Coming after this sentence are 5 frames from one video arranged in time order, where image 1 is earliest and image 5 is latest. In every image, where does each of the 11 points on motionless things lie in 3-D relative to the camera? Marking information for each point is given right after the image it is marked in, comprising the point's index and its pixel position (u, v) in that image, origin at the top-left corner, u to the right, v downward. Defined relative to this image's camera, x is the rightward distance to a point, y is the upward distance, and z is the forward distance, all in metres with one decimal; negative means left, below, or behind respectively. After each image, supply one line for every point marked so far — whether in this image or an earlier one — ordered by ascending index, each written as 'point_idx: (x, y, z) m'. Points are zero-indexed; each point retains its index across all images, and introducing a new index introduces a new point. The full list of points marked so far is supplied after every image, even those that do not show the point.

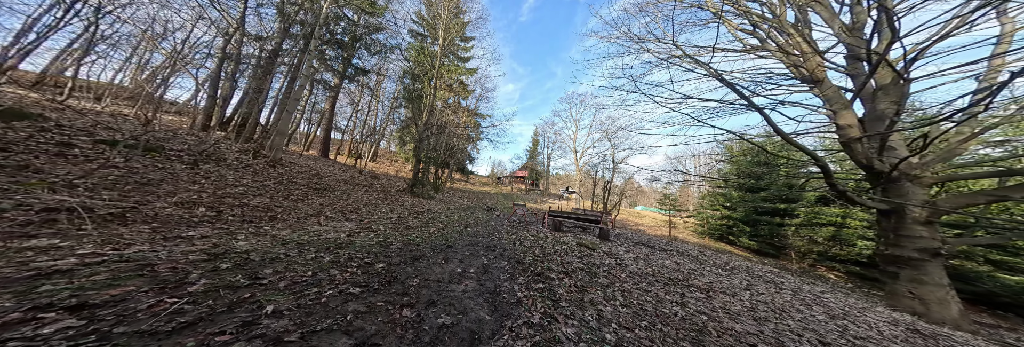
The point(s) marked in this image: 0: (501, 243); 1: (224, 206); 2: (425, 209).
0: (-0.2, -1.4, +4.2) m
1: (-4.6, -0.5, +3.3) m
2: (-3.2, -1.3, +7.5) m
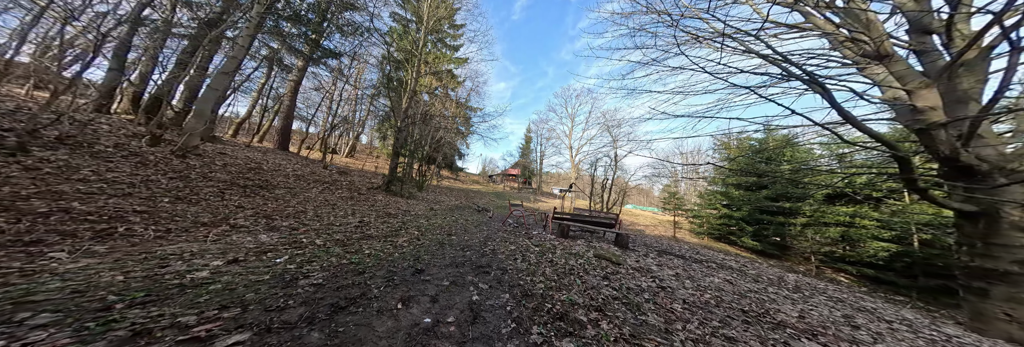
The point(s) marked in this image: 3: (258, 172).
0: (-0.2, -1.3, +3.0) m
1: (-4.6, -0.3, +1.9) m
2: (-3.4, -1.1, +6.1) m
3: (-6.8, 0.0, +5.5) m
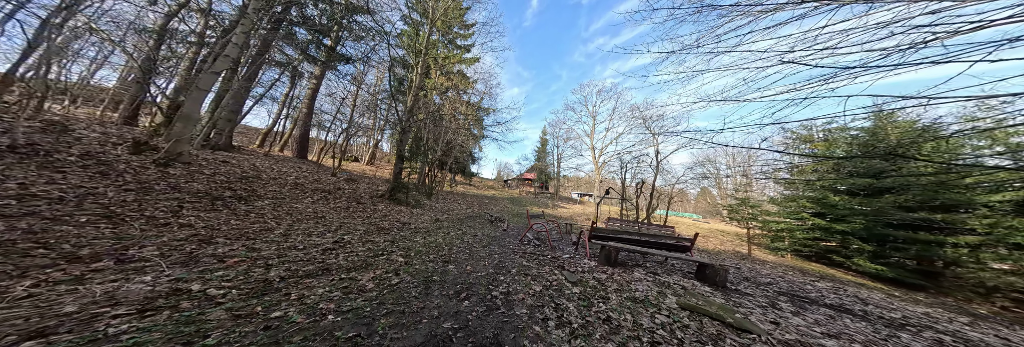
0: (0.0, -1.2, +1.7) m
1: (-4.5, -0.4, +1.1) m
2: (-2.8, -1.2, +5.2) m
3: (-6.3, -0.2, +4.9) m
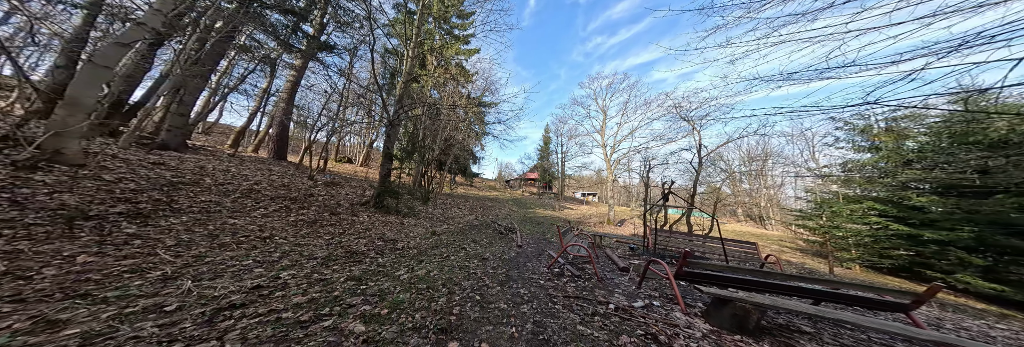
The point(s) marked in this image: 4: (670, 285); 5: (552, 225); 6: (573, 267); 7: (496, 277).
0: (+0.4, -1.2, +0.3) m
1: (-4.1, -0.4, -0.2) m
2: (-2.4, -1.3, +3.8) m
3: (-5.8, -0.3, +3.7) m
4: (+2.4, -1.7, +3.2) m
5: (+2.0, -2.6, +10.1) m
6: (+1.2, -1.6, +3.7) m
7: (-0.1, -1.5, +3.1) m
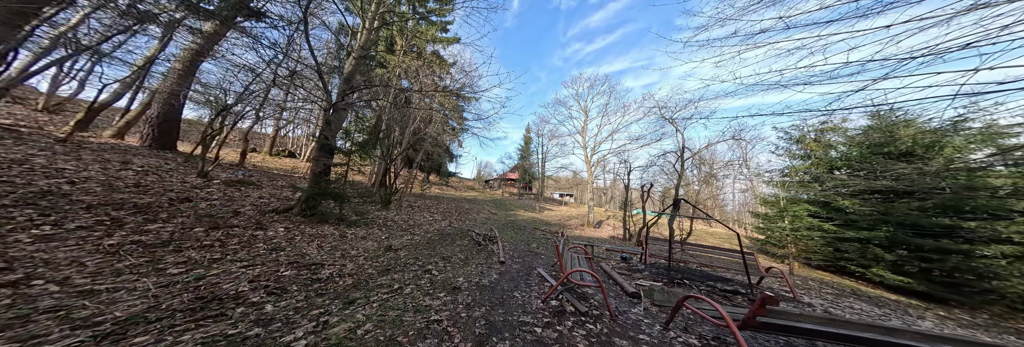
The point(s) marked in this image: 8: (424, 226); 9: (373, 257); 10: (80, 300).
0: (+0.5, -1.2, -0.6) m
1: (-3.9, -0.3, -1.6) m
2: (-2.6, -1.2, +2.6) m
3: (-6.0, -0.1, +2.1) m
4: (+2.2, -1.7, +2.5) m
5: (+1.1, -2.6, +9.3) m
6: (+1.0, -1.6, +2.8) m
7: (-0.3, -1.5, +2.1) m
8: (-2.5, -1.6, +6.3) m
9: (-2.2, -1.4, +3.4) m
10: (-3.3, -1.0, +1.7) m
